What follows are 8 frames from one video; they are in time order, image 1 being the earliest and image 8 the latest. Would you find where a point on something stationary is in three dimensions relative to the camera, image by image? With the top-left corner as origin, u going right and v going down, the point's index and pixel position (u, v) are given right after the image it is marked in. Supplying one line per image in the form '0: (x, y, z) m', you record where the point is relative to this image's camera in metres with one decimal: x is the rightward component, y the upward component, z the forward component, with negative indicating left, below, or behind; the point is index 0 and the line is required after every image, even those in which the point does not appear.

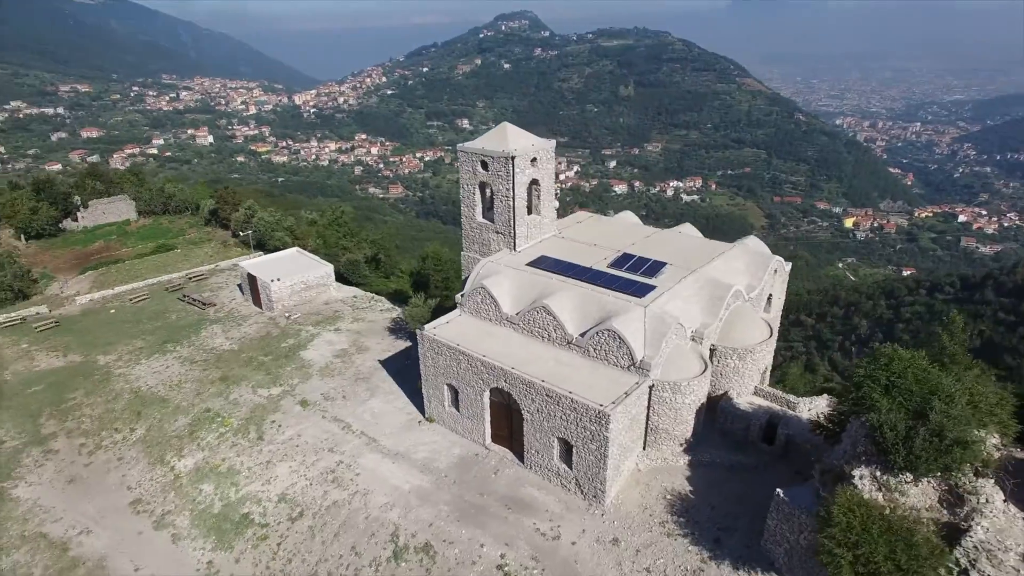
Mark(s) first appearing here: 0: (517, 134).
0: (0.0, +4.5, +19.0) m
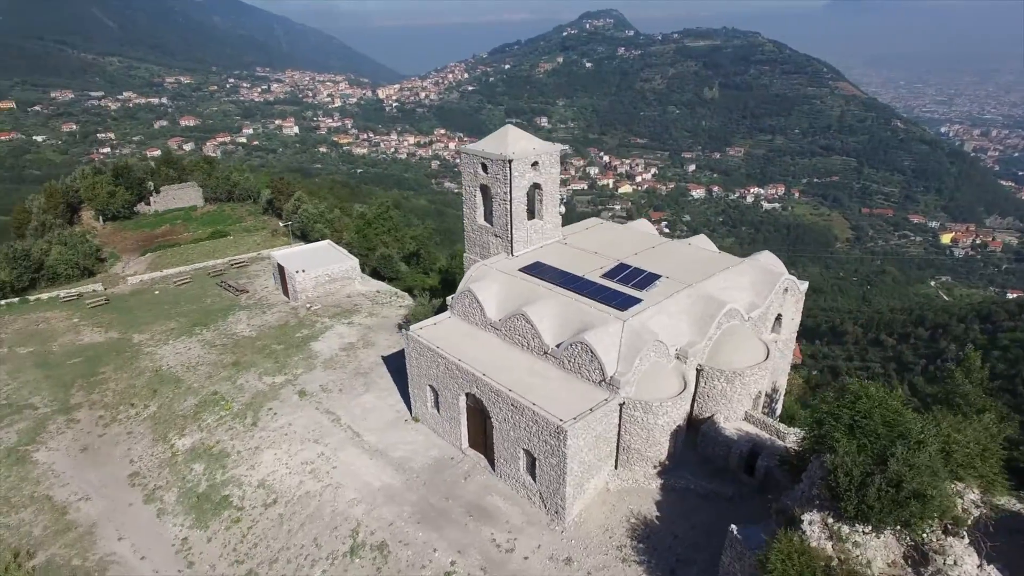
0: (+0.1, +4.4, +18.8) m
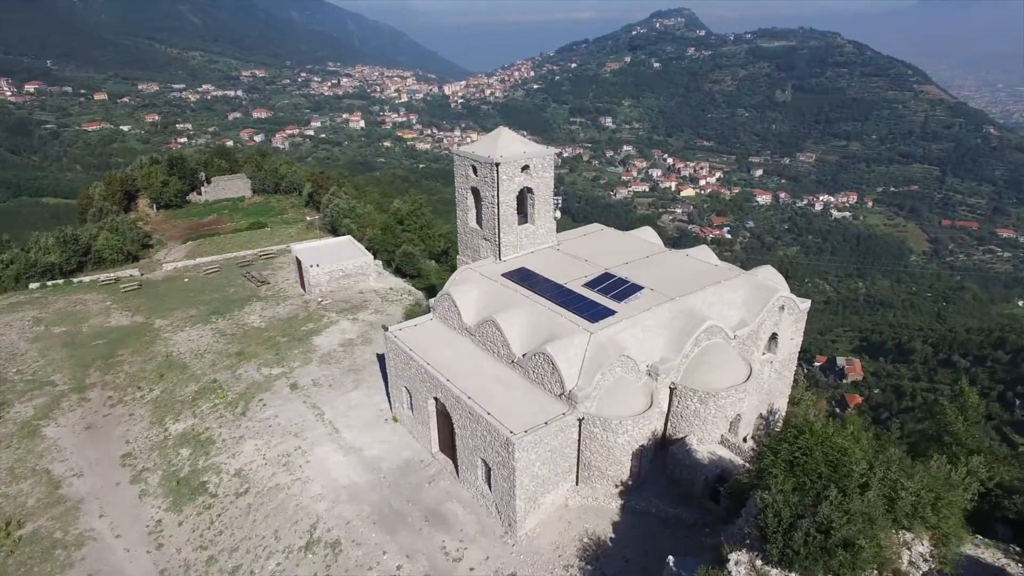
0: (-0.1, +4.2, +18.5) m
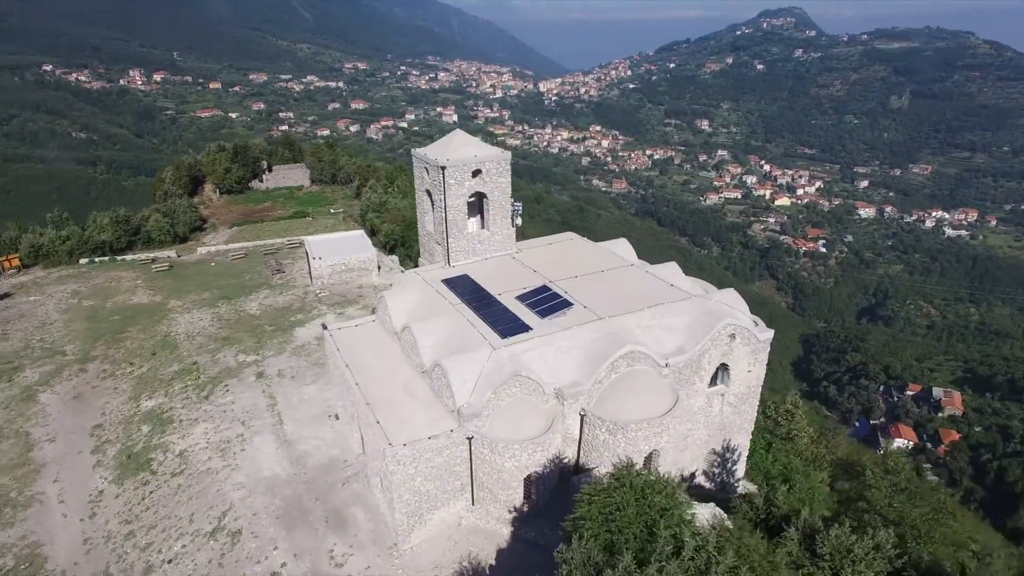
0: (-1.3, +4.0, +18.2) m
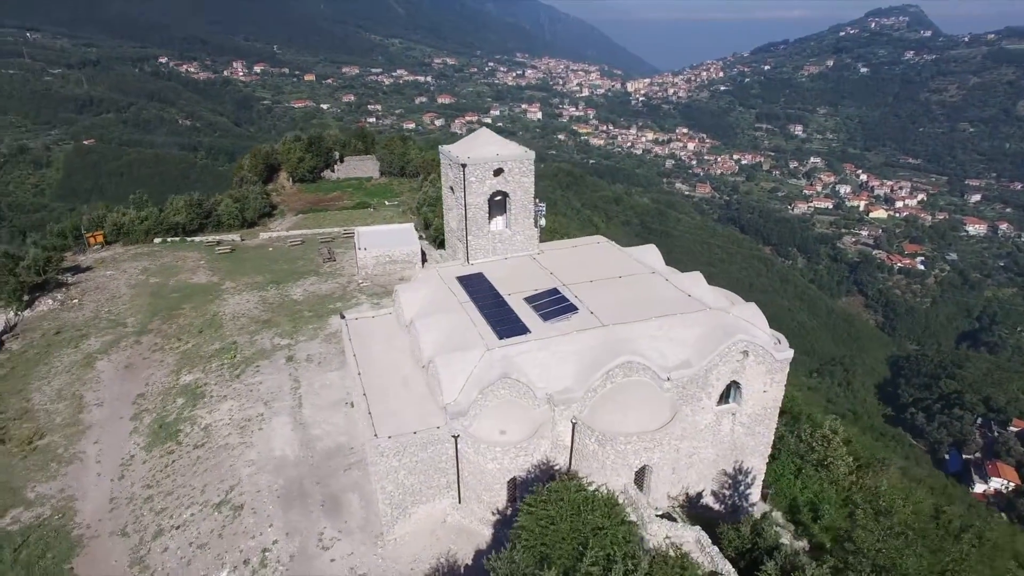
0: (-0.7, +4.1, +18.2) m
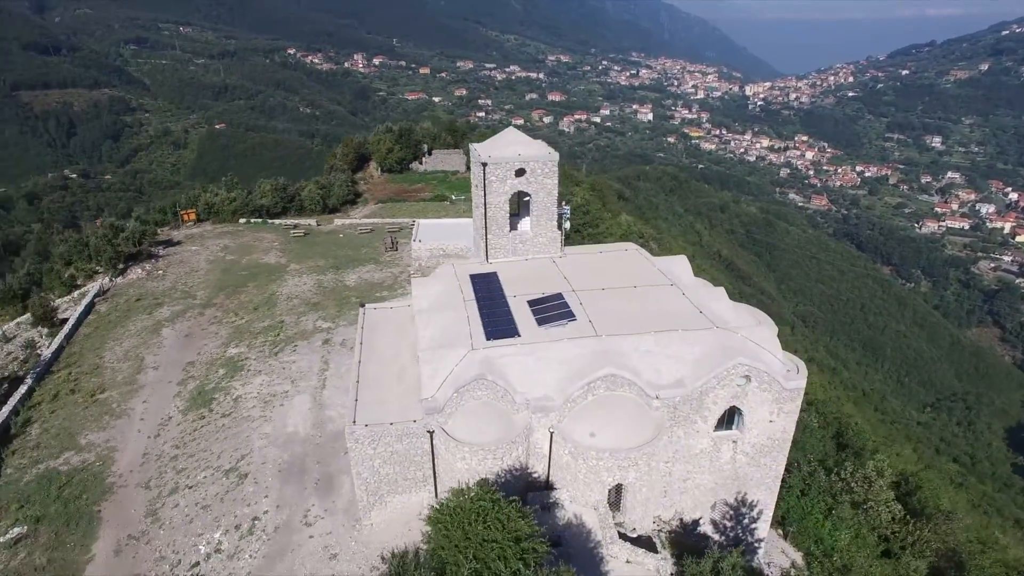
0: (0.0, +4.1, +18.2) m
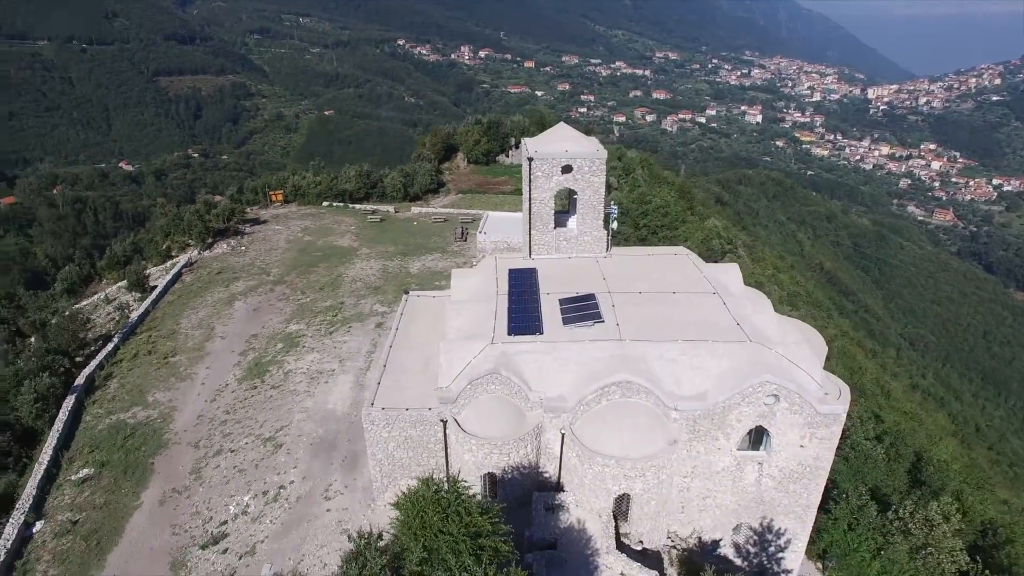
0: (+1.4, +4.1, +17.9) m
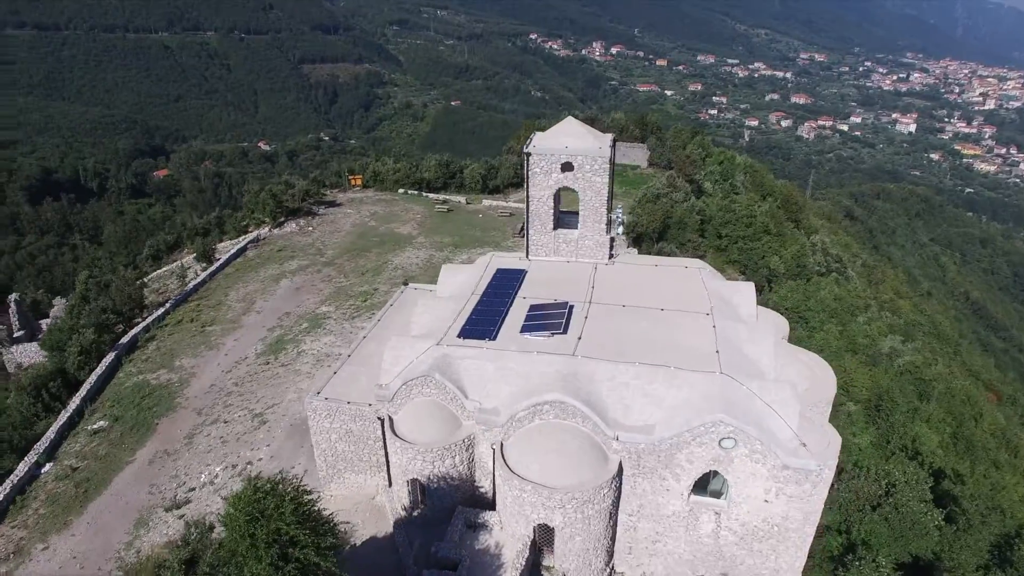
0: (+1.4, +4.0, +16.7) m
